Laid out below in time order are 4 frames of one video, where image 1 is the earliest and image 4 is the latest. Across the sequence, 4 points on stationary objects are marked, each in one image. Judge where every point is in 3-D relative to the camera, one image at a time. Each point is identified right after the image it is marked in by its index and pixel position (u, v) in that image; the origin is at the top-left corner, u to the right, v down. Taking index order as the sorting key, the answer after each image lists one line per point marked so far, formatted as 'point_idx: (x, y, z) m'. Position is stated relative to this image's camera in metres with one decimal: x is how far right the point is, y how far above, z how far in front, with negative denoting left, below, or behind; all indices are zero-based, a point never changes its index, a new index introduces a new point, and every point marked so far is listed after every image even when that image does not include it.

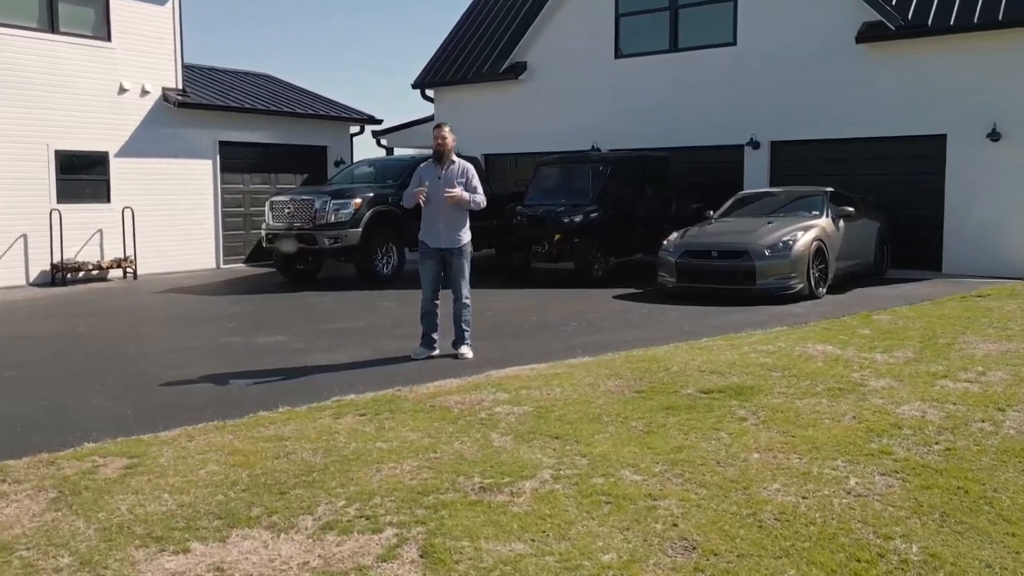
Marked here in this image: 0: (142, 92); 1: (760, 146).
0: (-6.4, +3.4, +16.6) m
1: (+4.2, +2.4, +16.5) m
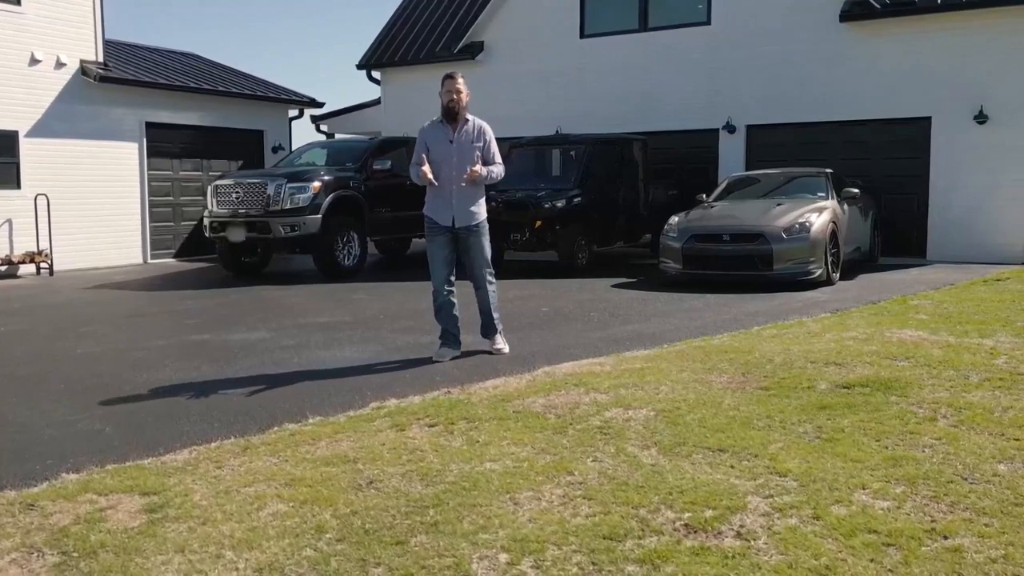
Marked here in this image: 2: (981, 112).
0: (-6.9, +3.4, +14.6) m
1: (+3.6, +2.5, +15.6) m
2: (+6.6, +2.5, +13.5) m
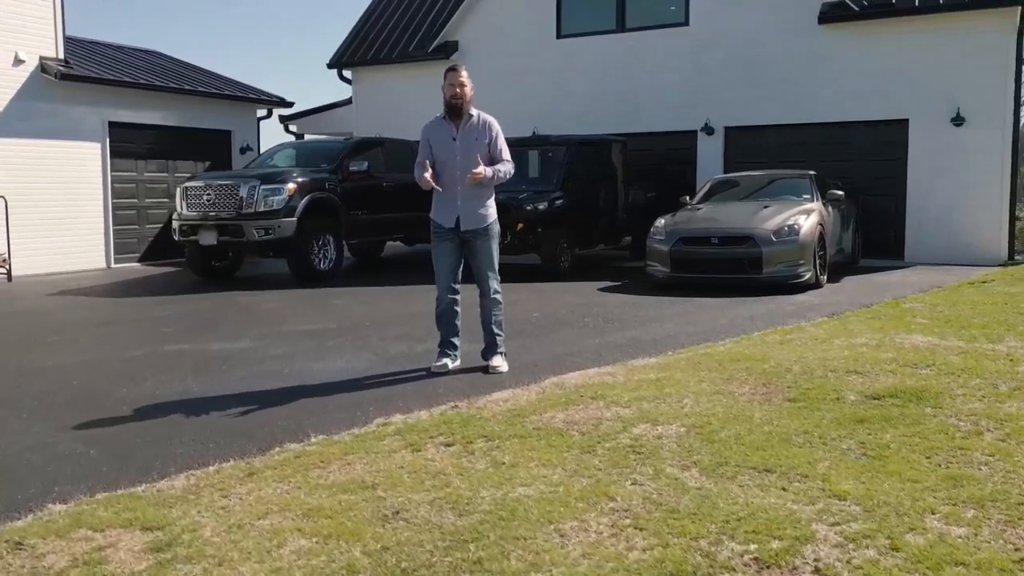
0: (-7.2, +3.3, +14.0) m
1: (+3.3, +2.5, +15.5) m
2: (+6.3, +2.4, +13.4) m
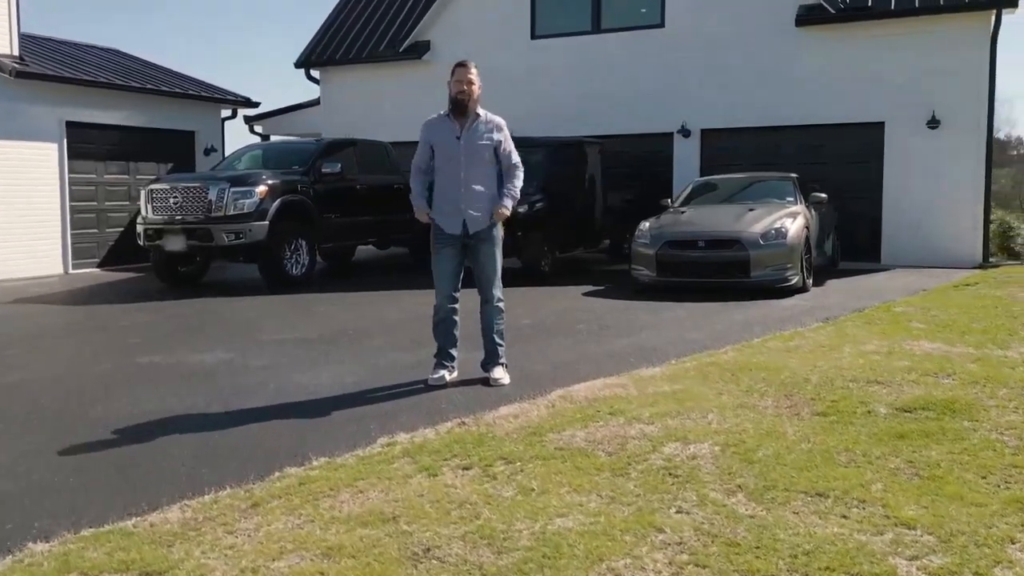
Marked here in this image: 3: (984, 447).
0: (-7.6, +3.2, +13.4) m
1: (+2.9, +2.5, +15.3) m
2: (+6.0, +2.4, +13.4) m
3: (+2.0, -0.7, +4.0) m
